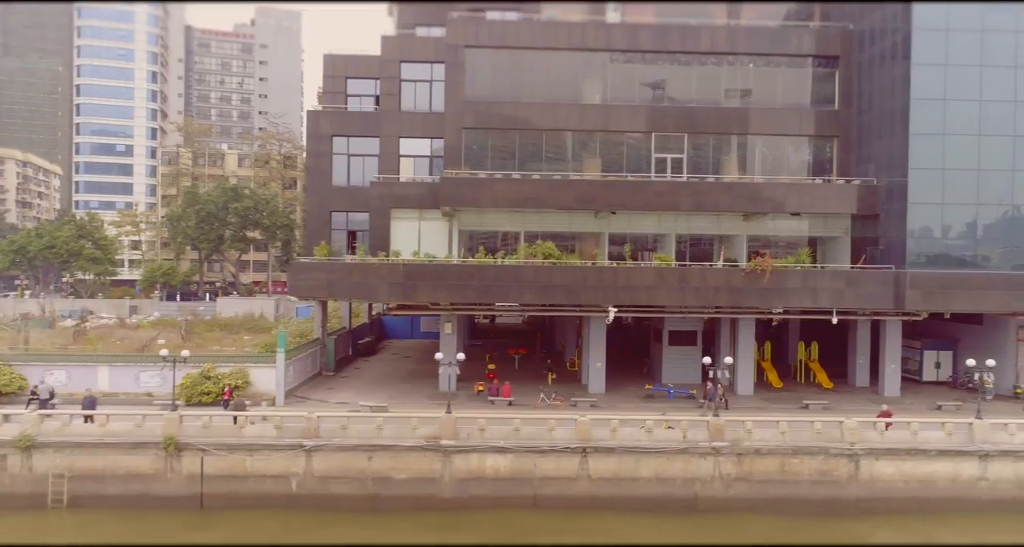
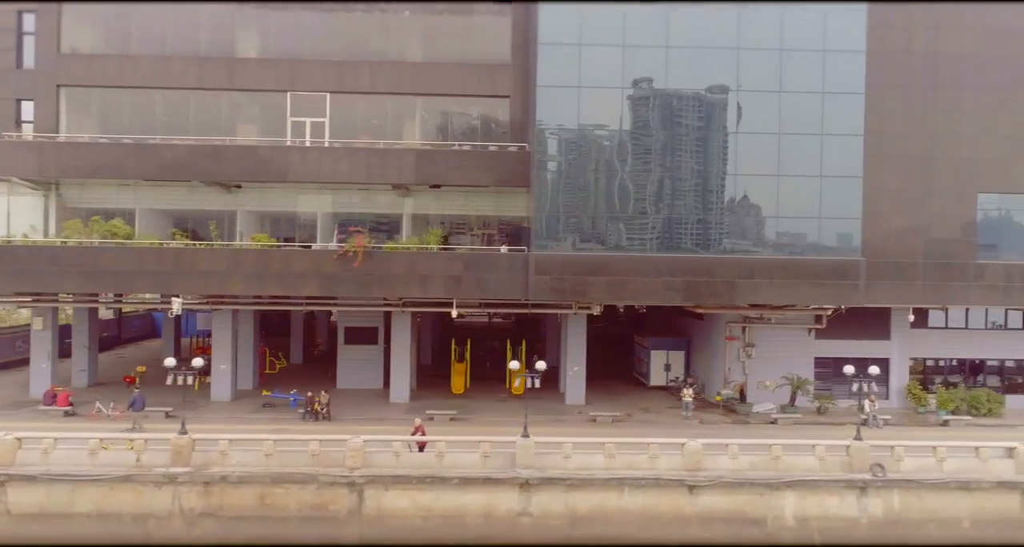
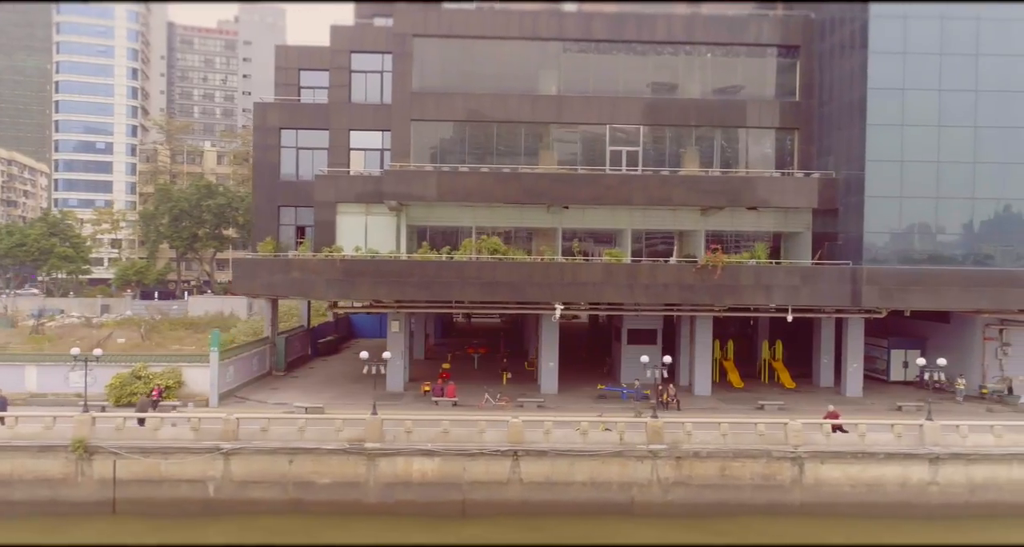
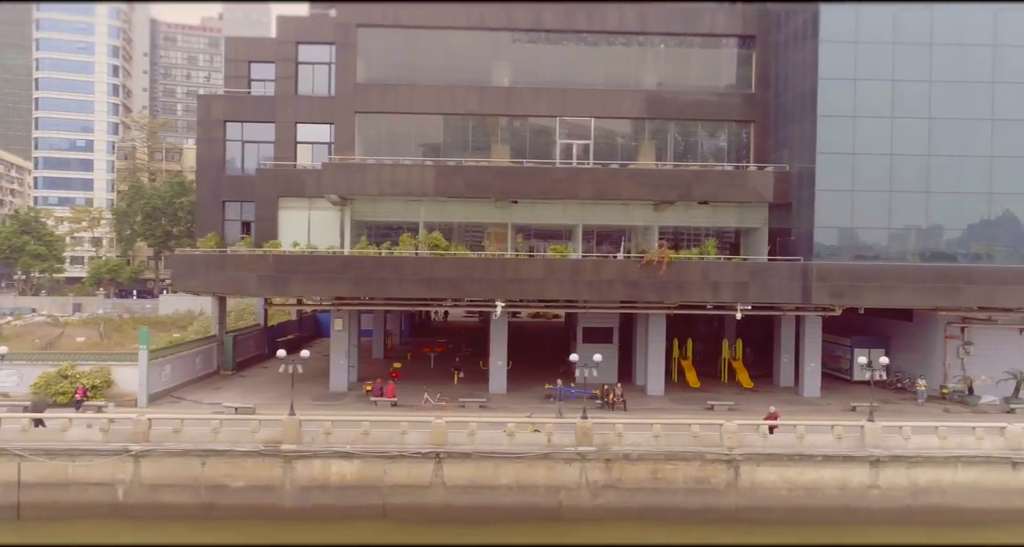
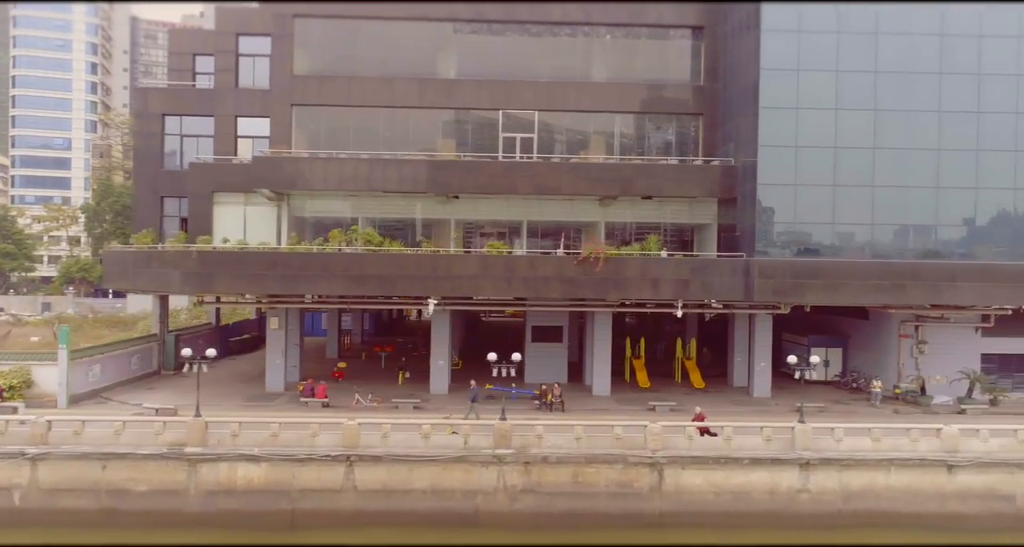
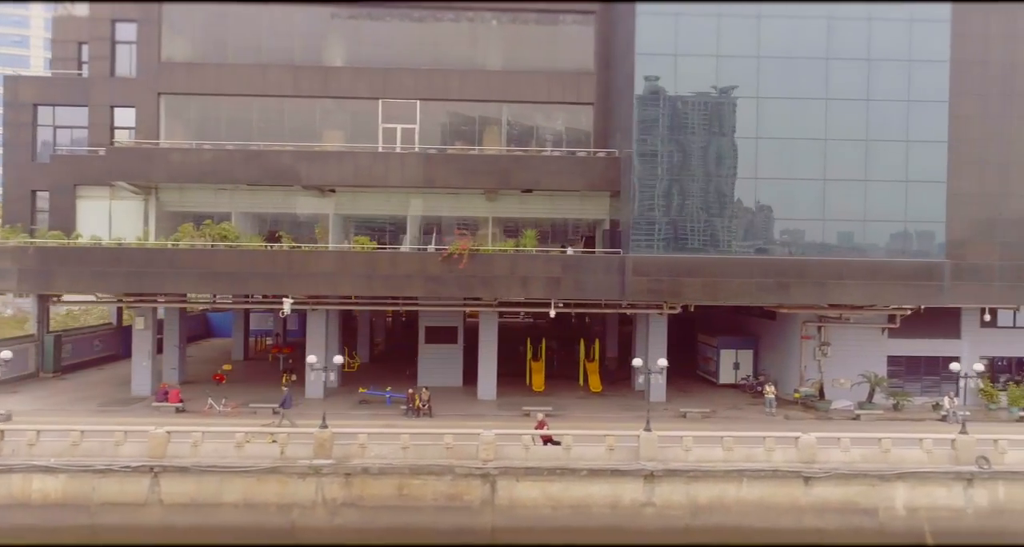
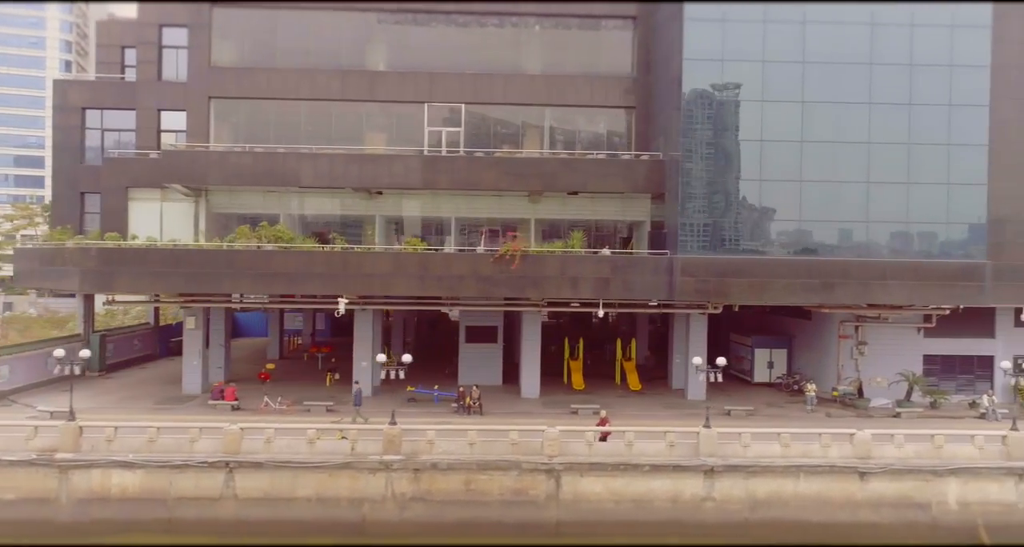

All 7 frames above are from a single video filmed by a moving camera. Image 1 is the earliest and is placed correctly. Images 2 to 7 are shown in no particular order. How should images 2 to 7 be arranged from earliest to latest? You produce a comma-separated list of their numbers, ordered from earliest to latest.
3, 4, 5, 7, 6, 2
